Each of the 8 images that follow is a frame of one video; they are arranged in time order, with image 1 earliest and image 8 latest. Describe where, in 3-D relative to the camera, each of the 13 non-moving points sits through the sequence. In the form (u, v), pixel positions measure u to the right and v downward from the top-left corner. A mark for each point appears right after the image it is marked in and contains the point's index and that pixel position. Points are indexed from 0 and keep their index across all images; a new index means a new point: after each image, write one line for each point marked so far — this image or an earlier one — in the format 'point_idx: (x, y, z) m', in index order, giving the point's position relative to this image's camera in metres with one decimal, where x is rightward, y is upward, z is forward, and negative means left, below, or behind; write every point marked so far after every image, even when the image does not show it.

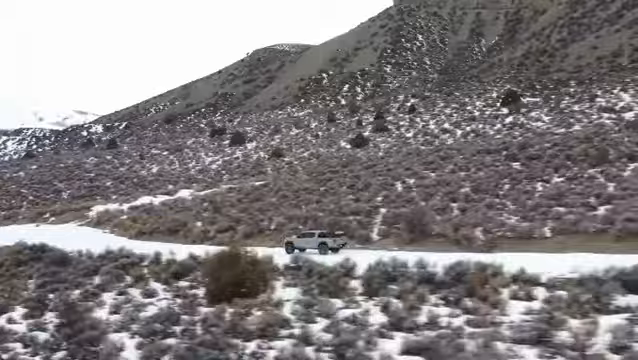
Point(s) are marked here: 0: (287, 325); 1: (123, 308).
0: (-0.8, -3.4, +16.7) m
1: (-5.5, -3.6, +19.8) m
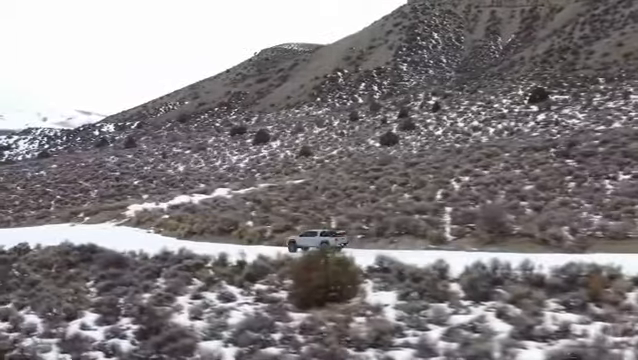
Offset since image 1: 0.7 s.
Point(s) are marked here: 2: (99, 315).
0: (+1.8, -3.3, +15.3) m
1: (-3.0, -3.5, +18.4) m
2: (-5.9, -3.7, +19.0) m
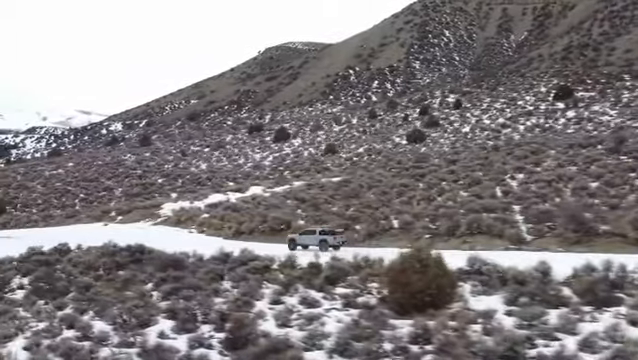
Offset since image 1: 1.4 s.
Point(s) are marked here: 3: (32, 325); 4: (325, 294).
0: (+4.1, -3.2, +13.8) m
1: (-0.6, -3.4, +16.9) m
2: (-3.6, -3.5, +17.5) m
3: (-7.7, -3.9, +18.8) m
4: (+0.2, -3.0, +18.7) m
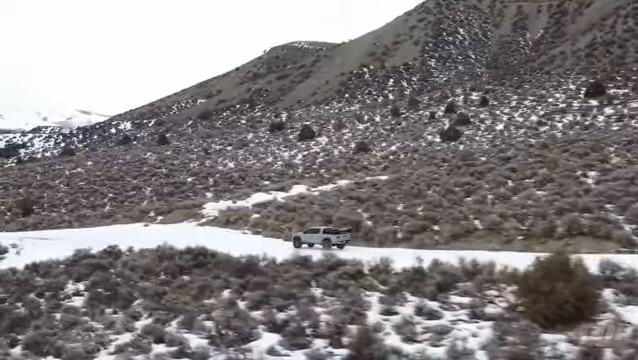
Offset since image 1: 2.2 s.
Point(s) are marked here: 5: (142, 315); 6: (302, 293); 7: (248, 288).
0: (+6.9, -3.1, +11.8) m
1: (+2.1, -3.3, +14.9) m
2: (-0.8, -3.4, +15.5) m
3: (-4.9, -3.8, +16.7) m
4: (+2.9, -2.9, +16.7) m
5: (-4.8, -3.6, +18.9) m
6: (-0.5, -3.0, +18.5) m
7: (-2.0, -3.0, +19.8) m
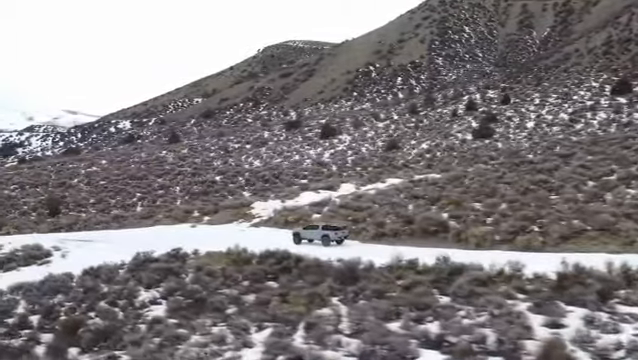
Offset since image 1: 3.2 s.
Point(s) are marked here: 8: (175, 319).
0: (+10.2, -3.0, +9.9) m
1: (+5.4, -3.1, +12.9) m
2: (+2.4, -3.3, +13.4) m
3: (-1.7, -3.7, +14.6) m
4: (+6.1, -2.8, +14.7) m
5: (-1.6, -3.5, +16.8) m
6: (+2.7, -2.9, +16.4) m
7: (+1.1, -2.9, +17.8) m
8: (-3.9, -3.8, +19.0) m
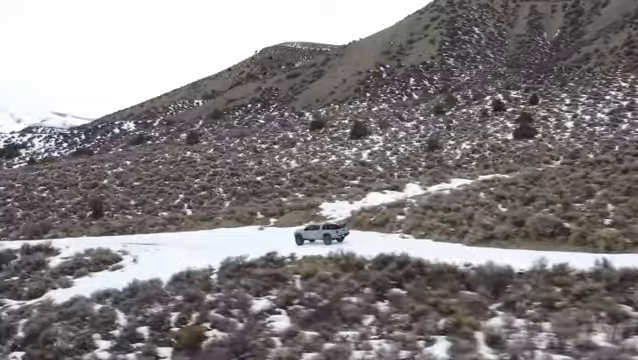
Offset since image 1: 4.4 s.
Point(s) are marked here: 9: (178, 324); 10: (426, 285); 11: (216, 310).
0: (+14.1, -2.8, +8.3) m
1: (+9.2, -3.0, +11.2) m
2: (+6.3, -3.2, +11.7) m
3: (+2.1, -3.6, +12.8) m
4: (+9.9, -2.7, +13.1) m
5: (+2.2, -3.4, +14.9) m
6: (+6.5, -2.8, +14.7) m
7: (+4.9, -2.8, +16.0) m
8: (-0.1, -3.7, +17.1) m
9: (-3.8, -3.9, +18.9) m
10: (+3.0, -2.9, +19.4) m
11: (-2.9, -3.6, +19.6) m
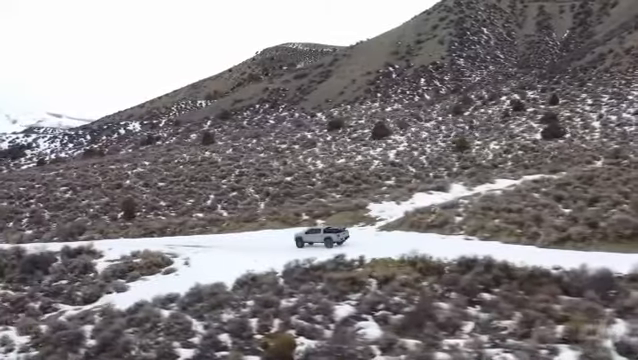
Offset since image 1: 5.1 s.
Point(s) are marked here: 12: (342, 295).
0: (+16.5, -2.8, +7.4) m
1: (+11.6, -3.0, +10.3) m
2: (+8.6, -3.2, +10.8) m
3: (+4.4, -3.6, +11.8) m
4: (+12.3, -2.7, +12.2) m
5: (+4.5, -3.4, +14.0) m
6: (+8.8, -2.8, +13.8) m
7: (+7.2, -2.8, +15.1) m
8: (+2.2, -3.7, +16.2) m
9: (-1.5, -3.9, +17.9) m
10: (+5.3, -2.8, +18.4) m
11: (-0.6, -3.6, +18.6) m
12: (+0.7, -3.3, +19.9) m
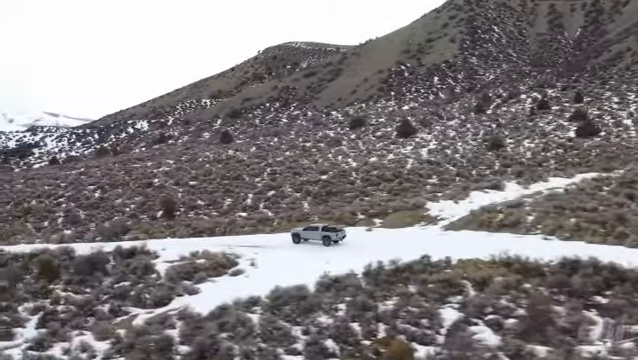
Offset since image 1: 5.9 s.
0: (+19.2, -2.7, +6.5) m
1: (+14.3, -2.9, +9.4) m
2: (+11.4, -3.1, +9.8) m
3: (+7.1, -3.5, +10.9) m
4: (+15.0, -2.6, +11.2) m
5: (+7.2, -3.3, +13.0) m
6: (+11.5, -2.7, +12.8) m
7: (+9.9, -2.7, +14.1) m
8: (+4.9, -3.6, +15.2) m
9: (+1.2, -3.8, +16.9) m
10: (+8.0, -2.8, +17.4) m
11: (+2.1, -3.5, +17.6) m
12: (+3.3, -3.2, +18.9) m
